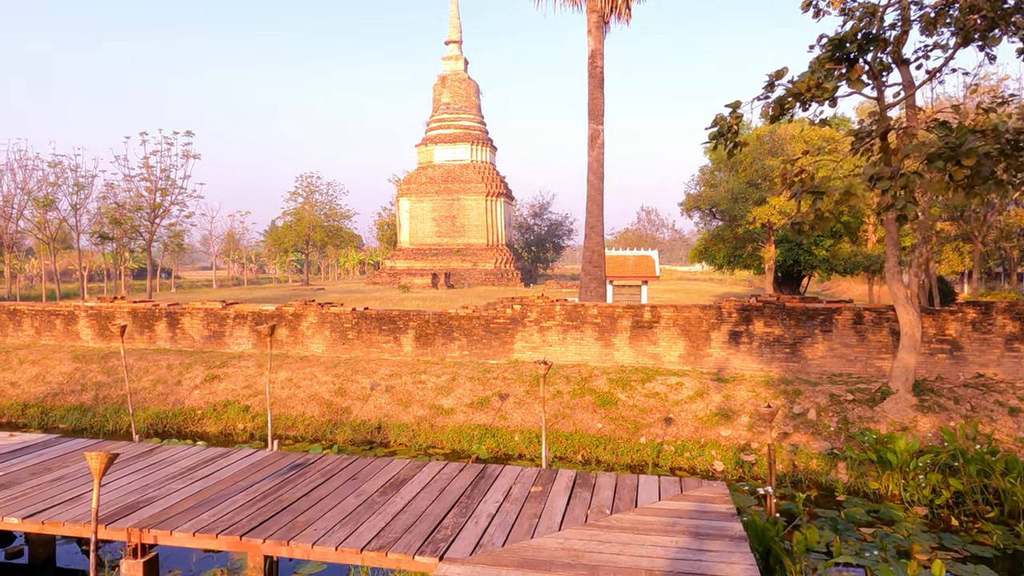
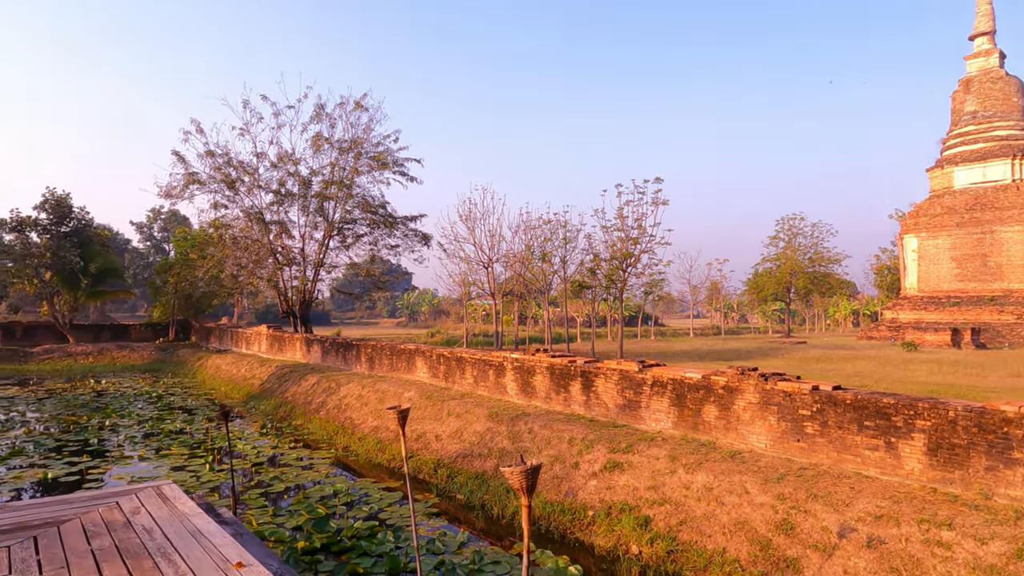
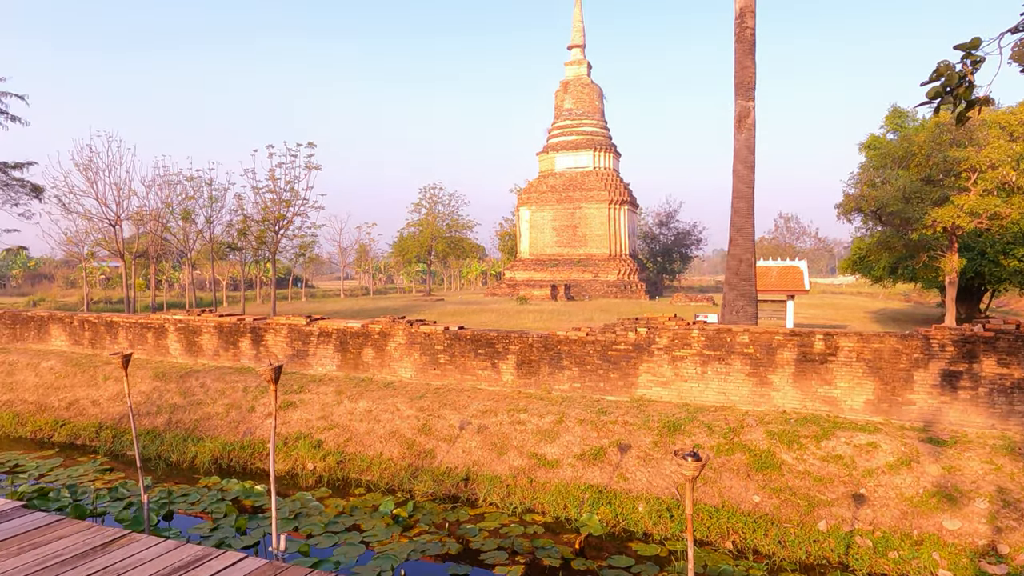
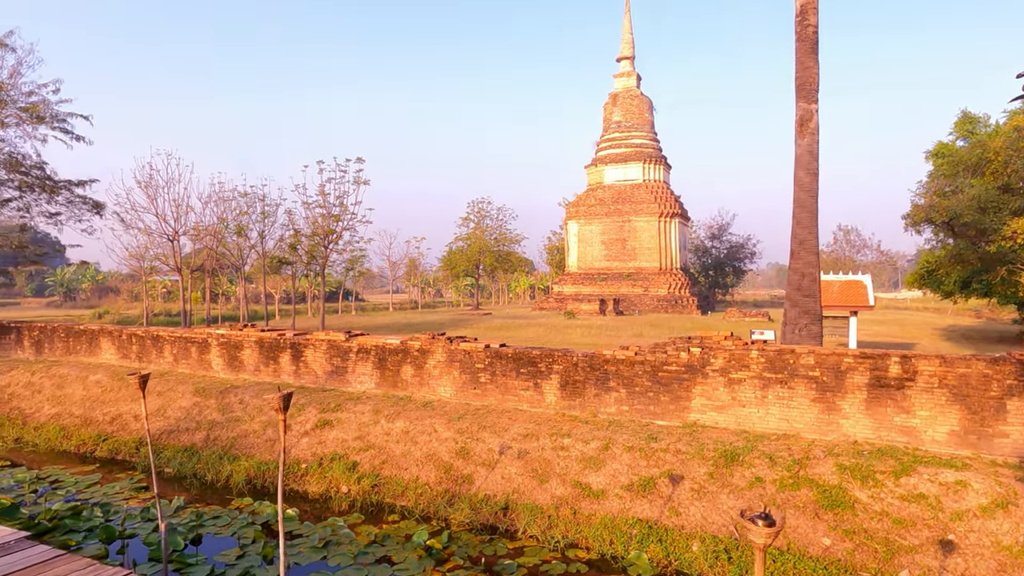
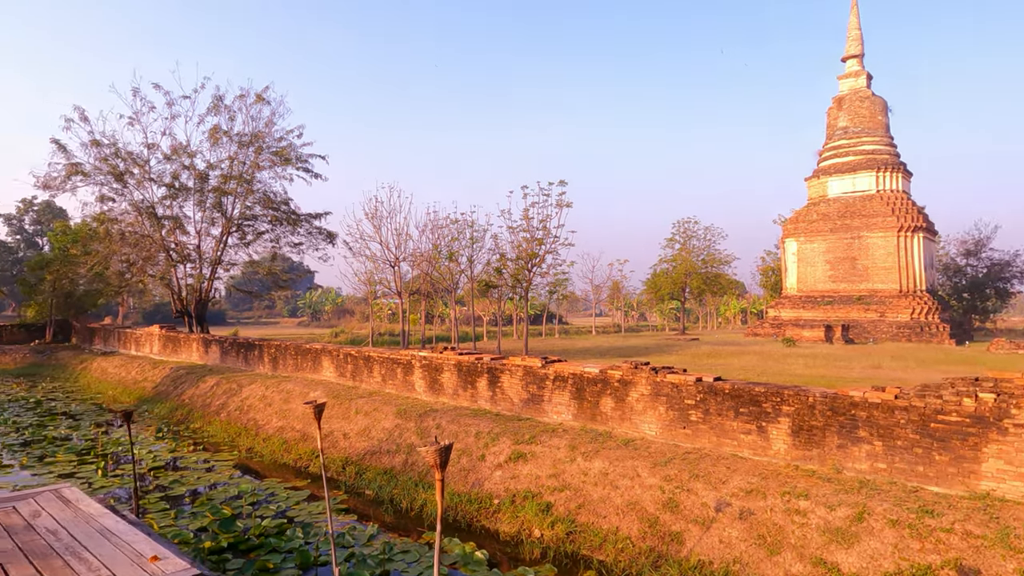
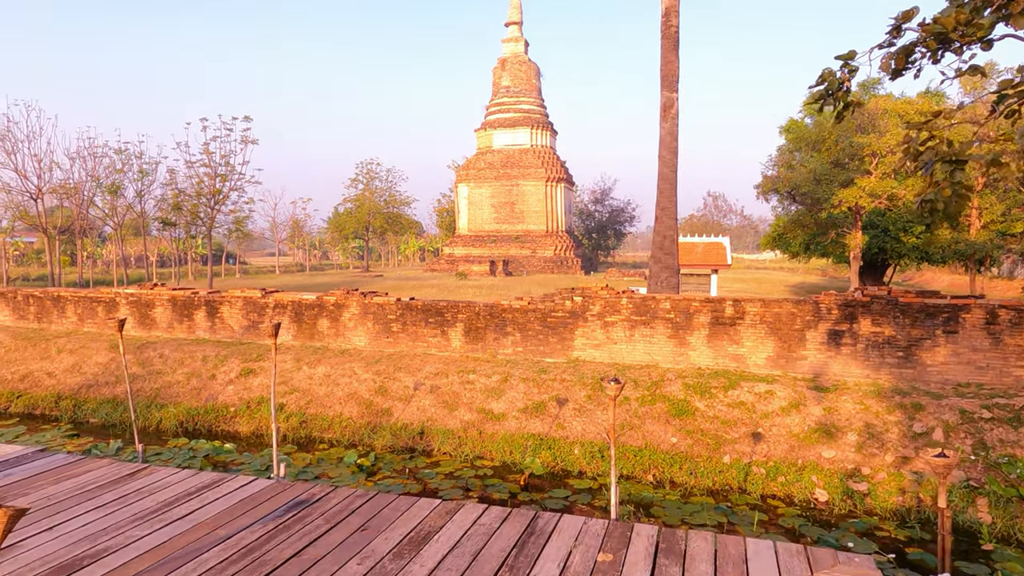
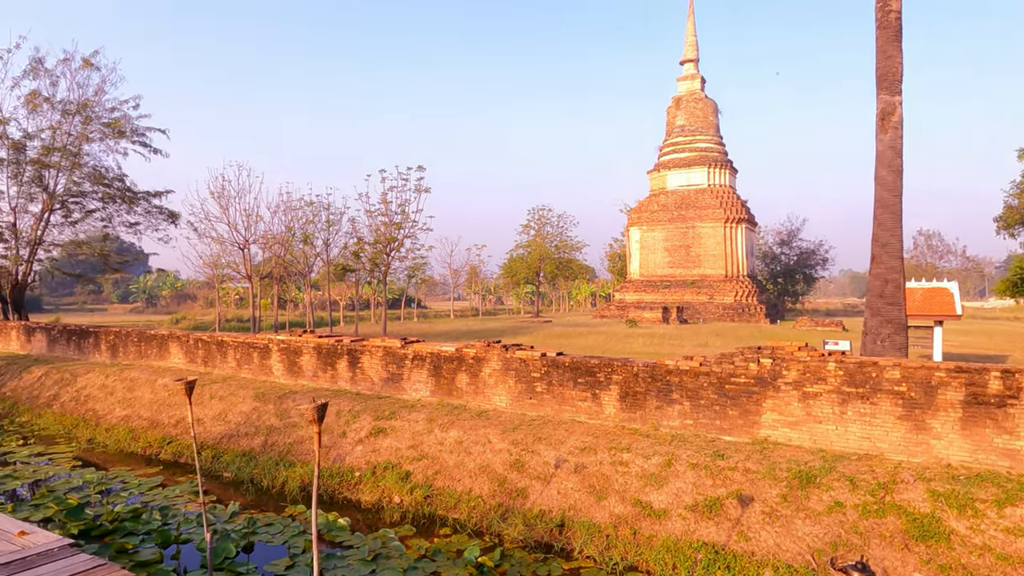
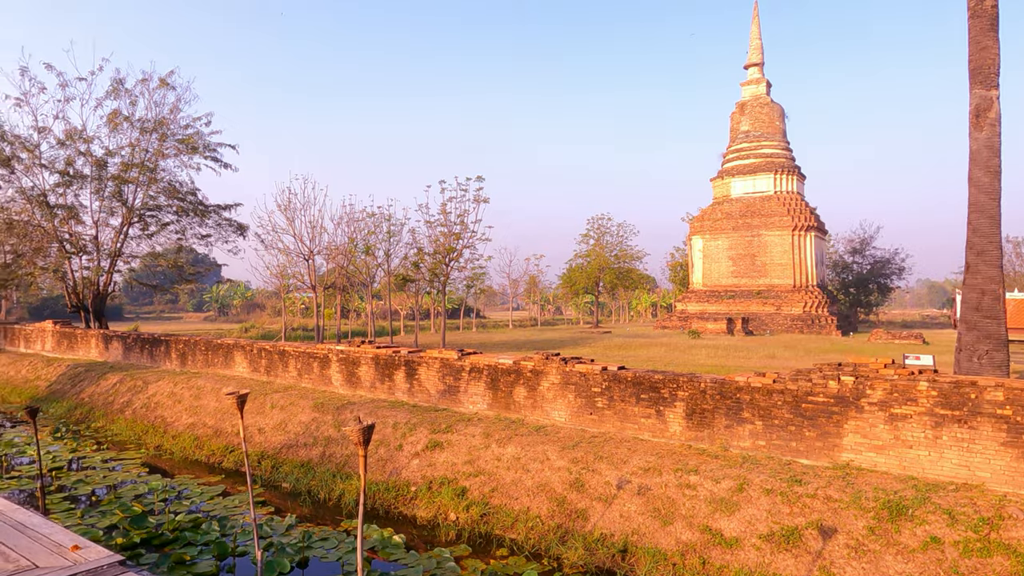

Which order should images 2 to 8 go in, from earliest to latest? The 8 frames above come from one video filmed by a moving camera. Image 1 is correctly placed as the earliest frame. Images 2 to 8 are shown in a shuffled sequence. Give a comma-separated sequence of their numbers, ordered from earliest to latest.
6, 3, 4, 7, 8, 5, 2
